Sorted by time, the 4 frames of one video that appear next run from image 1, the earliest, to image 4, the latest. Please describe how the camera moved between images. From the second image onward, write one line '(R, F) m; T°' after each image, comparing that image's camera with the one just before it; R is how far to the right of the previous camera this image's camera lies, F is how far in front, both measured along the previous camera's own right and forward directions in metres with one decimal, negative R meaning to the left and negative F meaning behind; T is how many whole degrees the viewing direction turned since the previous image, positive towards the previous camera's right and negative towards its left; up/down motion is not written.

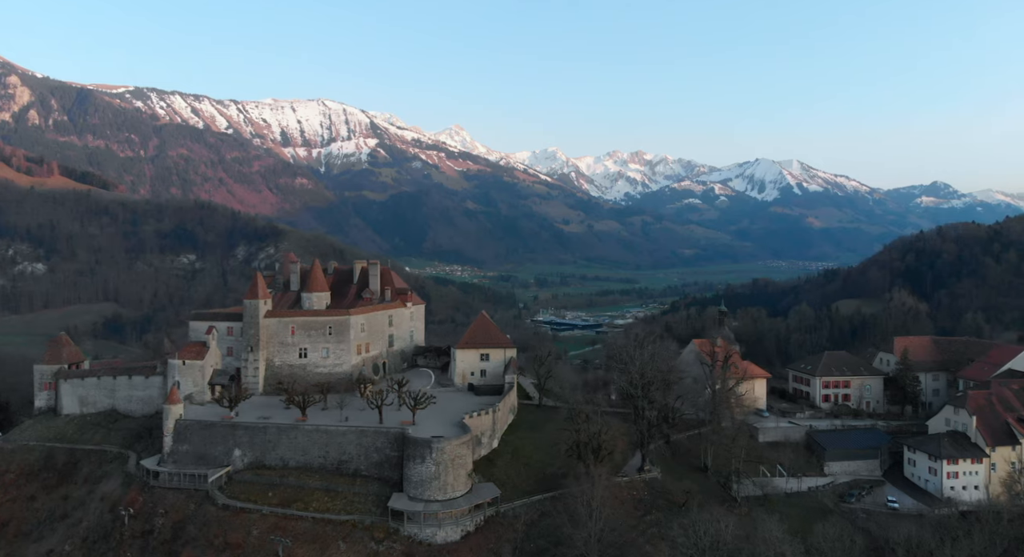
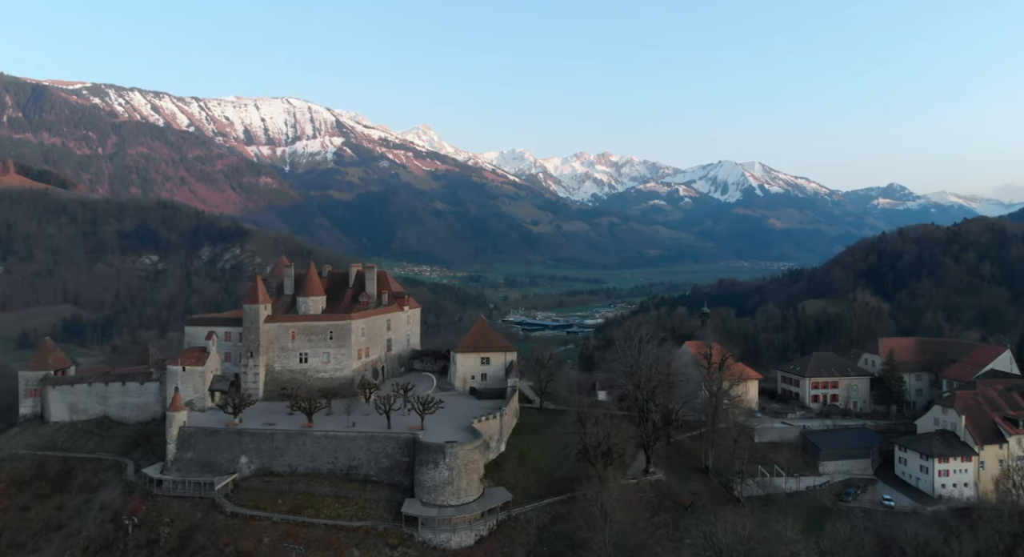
(-1.6, -0.1) m; +2°
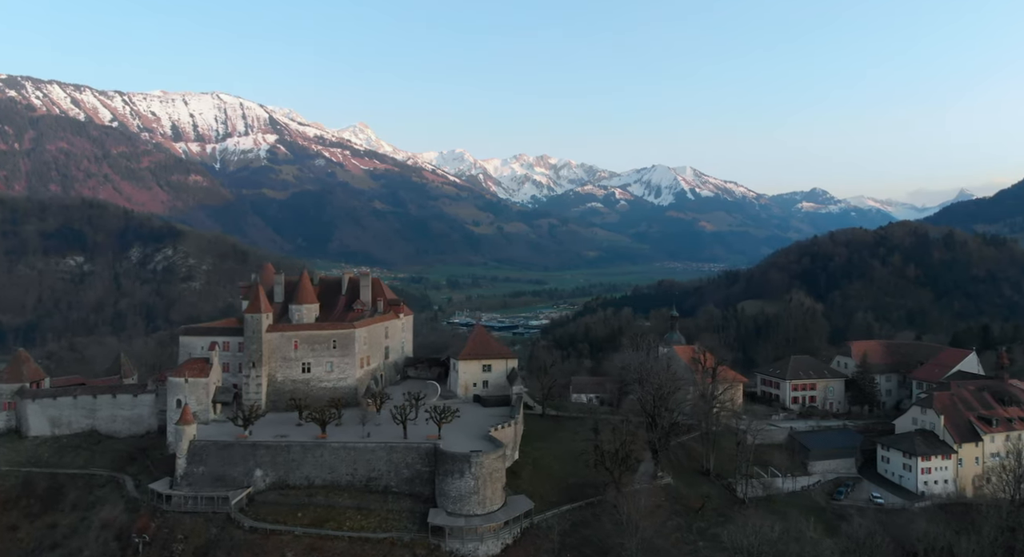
(-3.1, -0.2) m; +4°
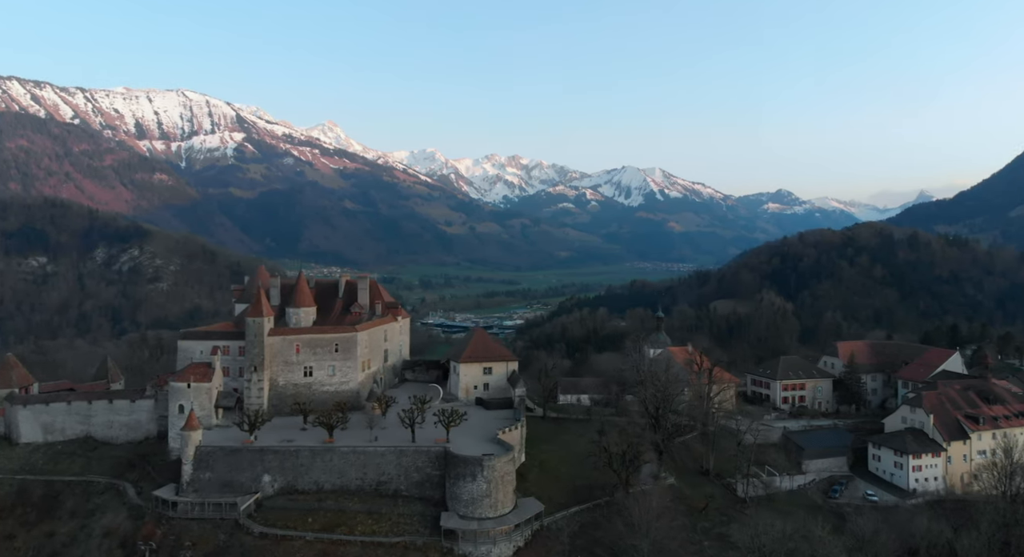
(-1.4, -0.2) m; +2°
